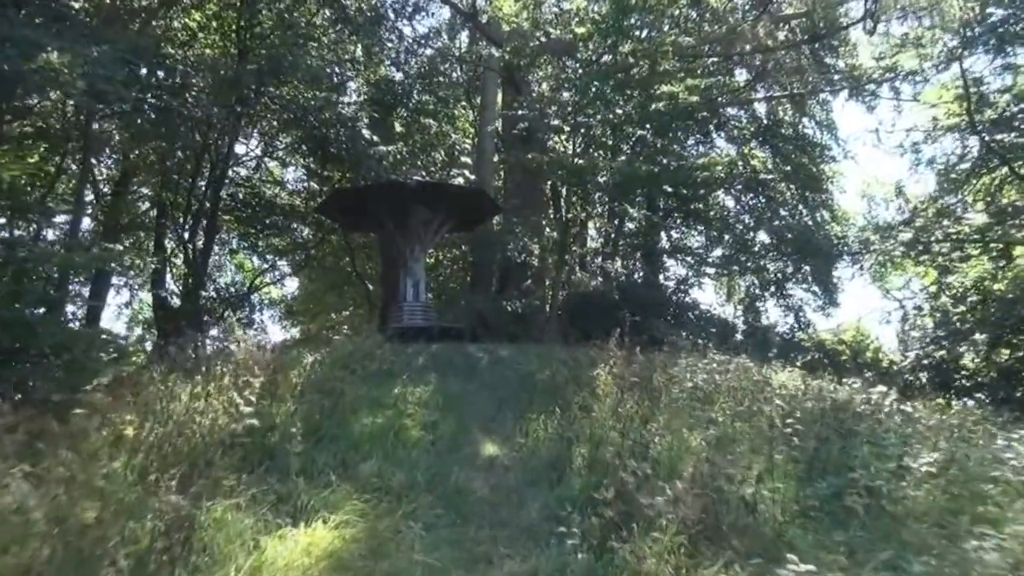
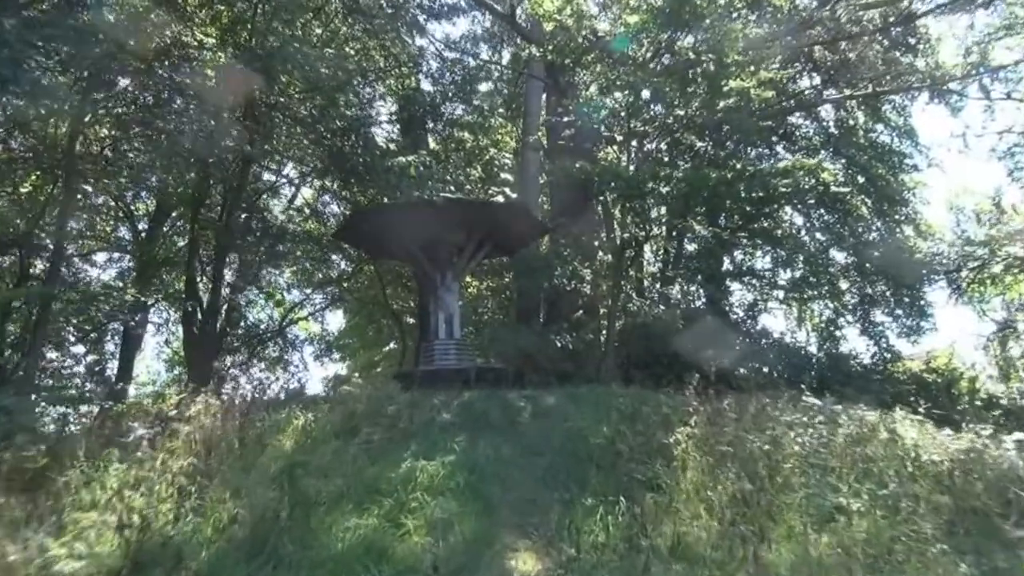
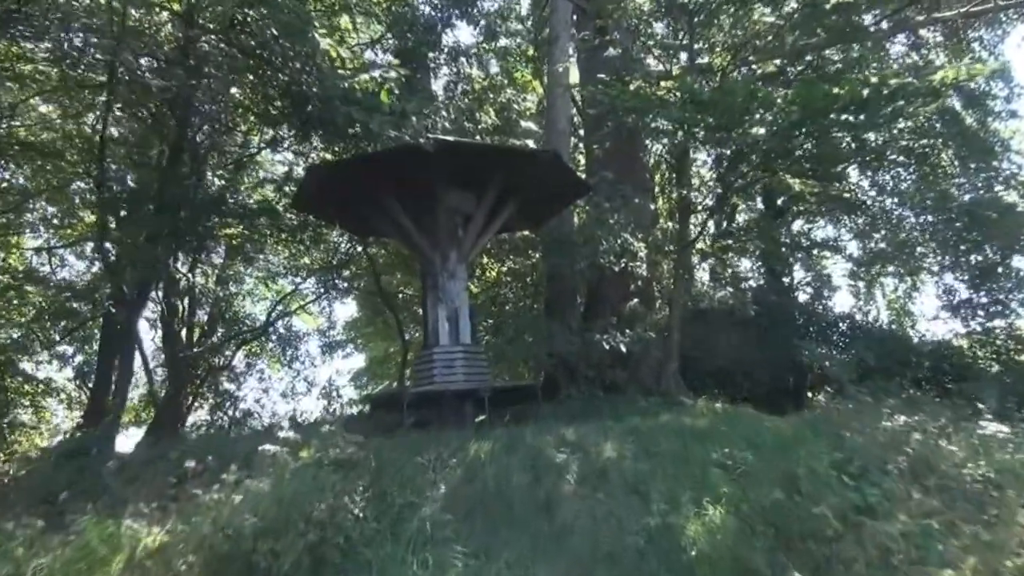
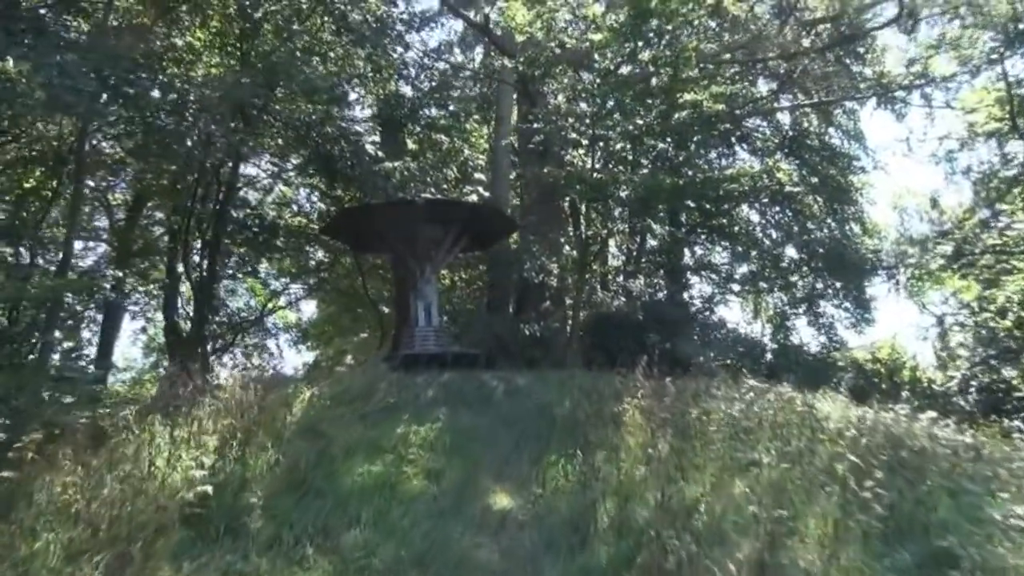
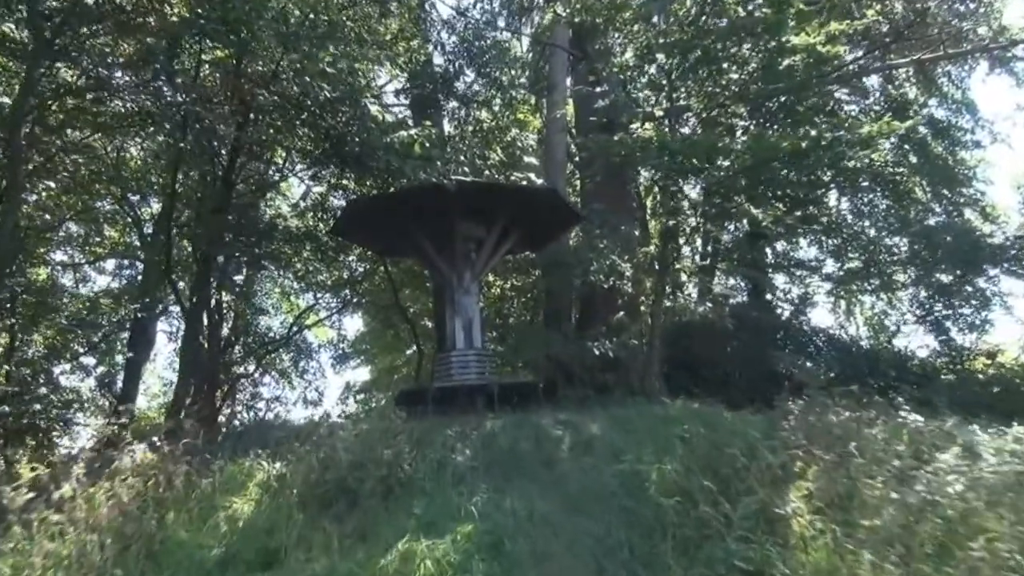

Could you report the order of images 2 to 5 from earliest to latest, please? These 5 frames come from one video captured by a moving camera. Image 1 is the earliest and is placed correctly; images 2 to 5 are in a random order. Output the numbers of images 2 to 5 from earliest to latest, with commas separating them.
4, 2, 5, 3
